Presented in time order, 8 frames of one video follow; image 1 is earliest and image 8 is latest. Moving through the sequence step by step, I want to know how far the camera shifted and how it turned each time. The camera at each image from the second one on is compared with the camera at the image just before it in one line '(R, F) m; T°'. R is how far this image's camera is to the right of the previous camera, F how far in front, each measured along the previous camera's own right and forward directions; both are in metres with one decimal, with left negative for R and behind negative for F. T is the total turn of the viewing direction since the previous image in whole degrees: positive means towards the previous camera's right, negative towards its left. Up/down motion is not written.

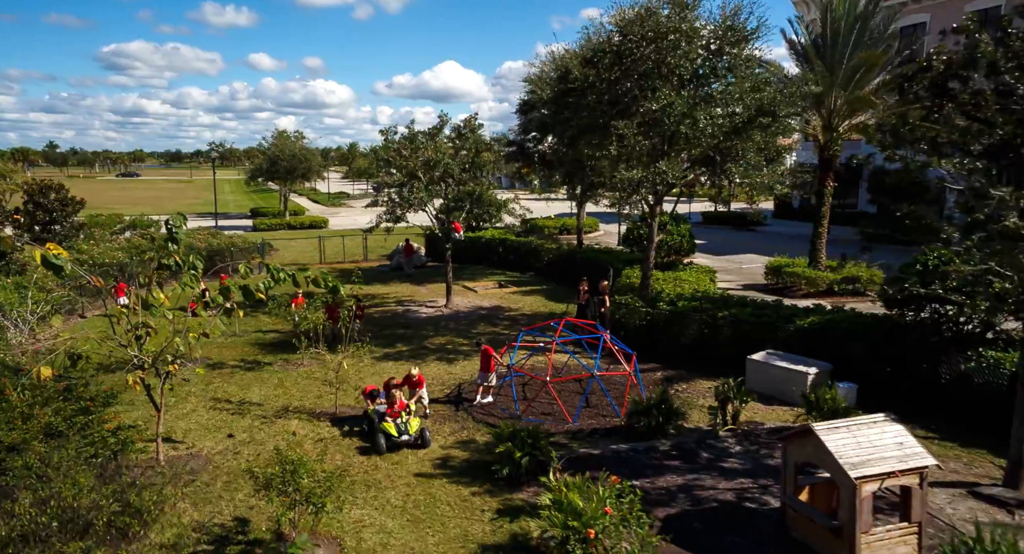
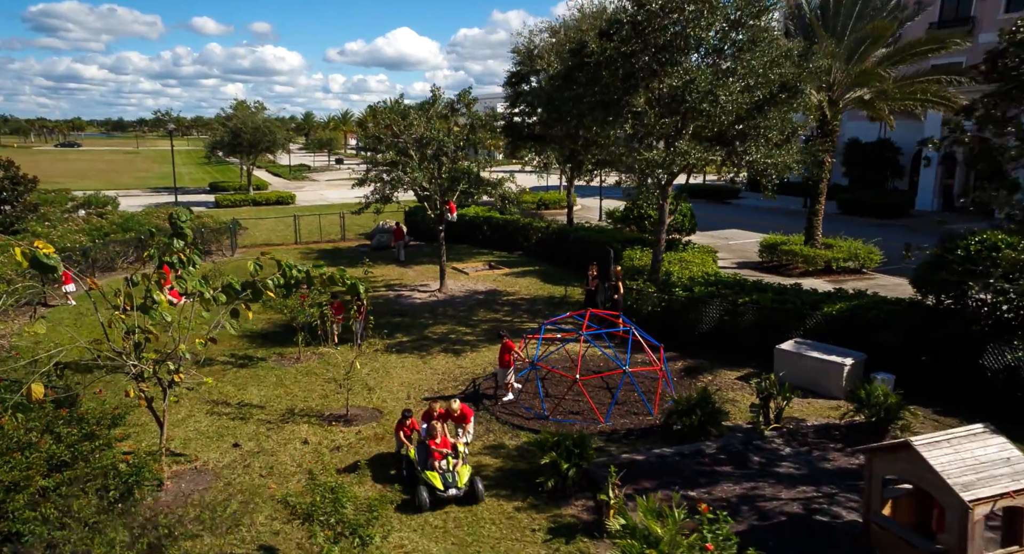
(-0.8, +0.7) m; +3°
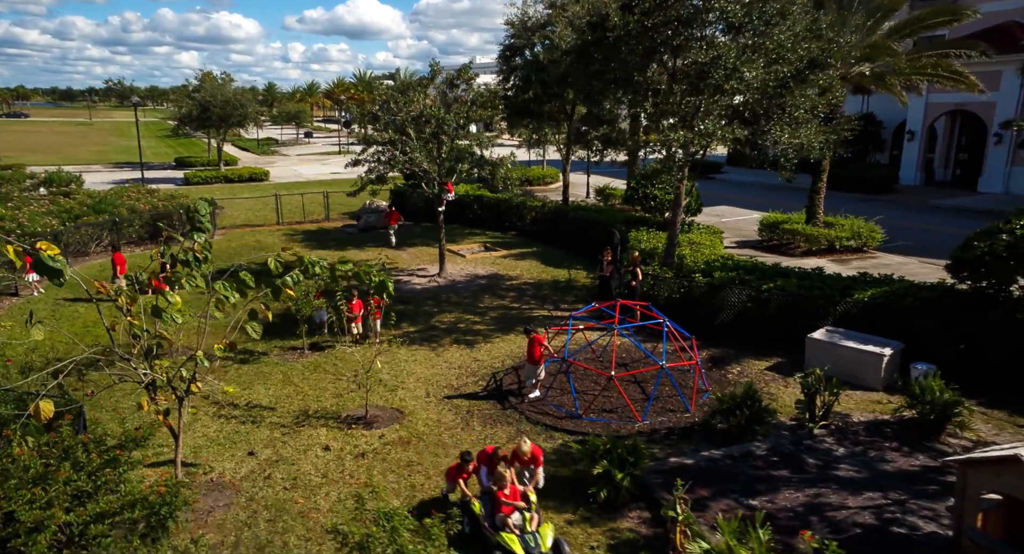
(-0.7, +0.6) m; +2°
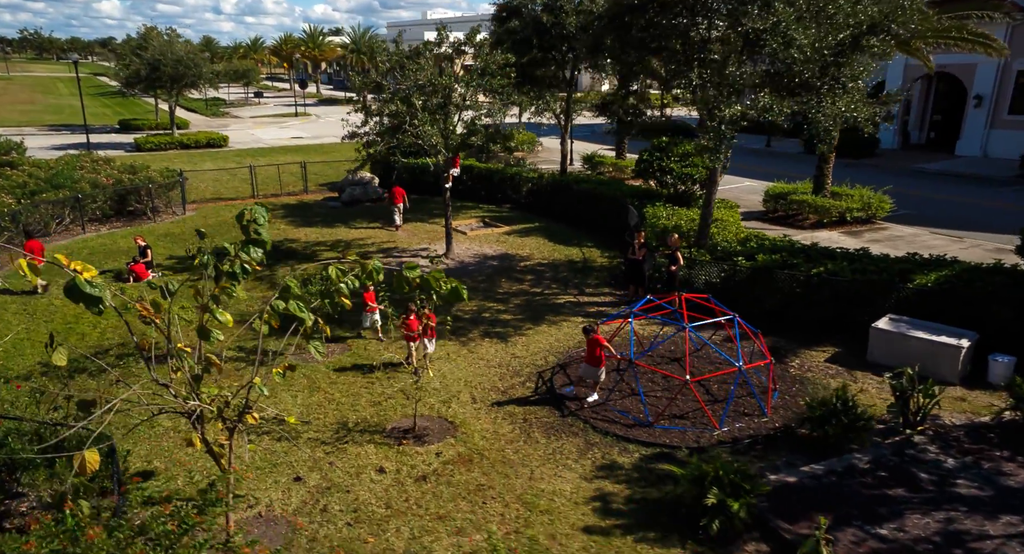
(-1.2, +0.9) m; +3°
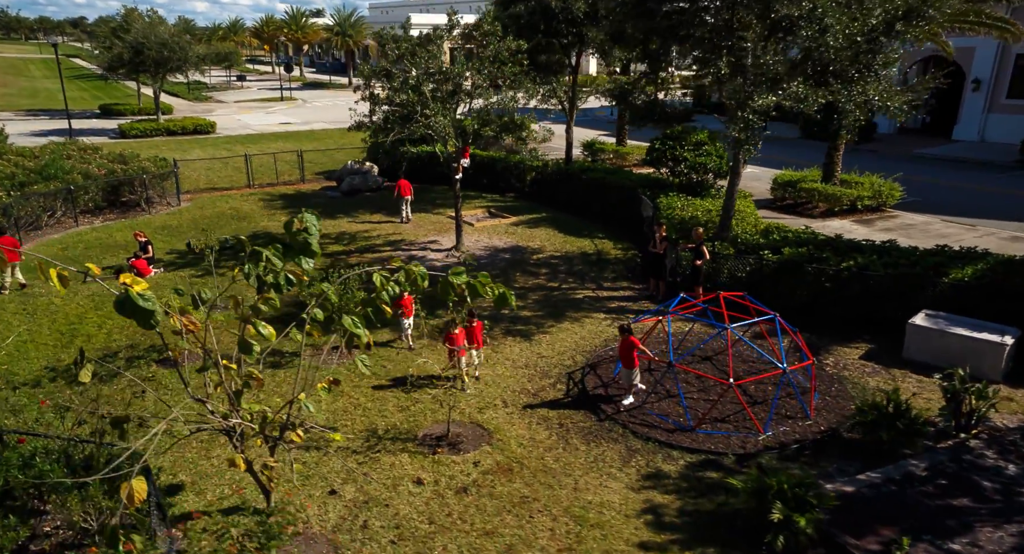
(-0.6, +0.3) m; +1°
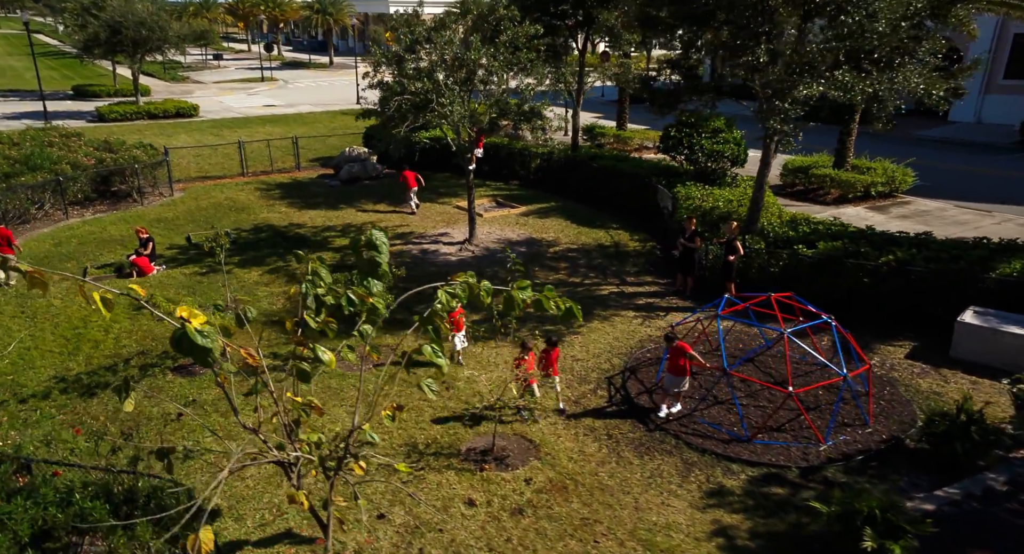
(-0.7, +0.4) m; +1°
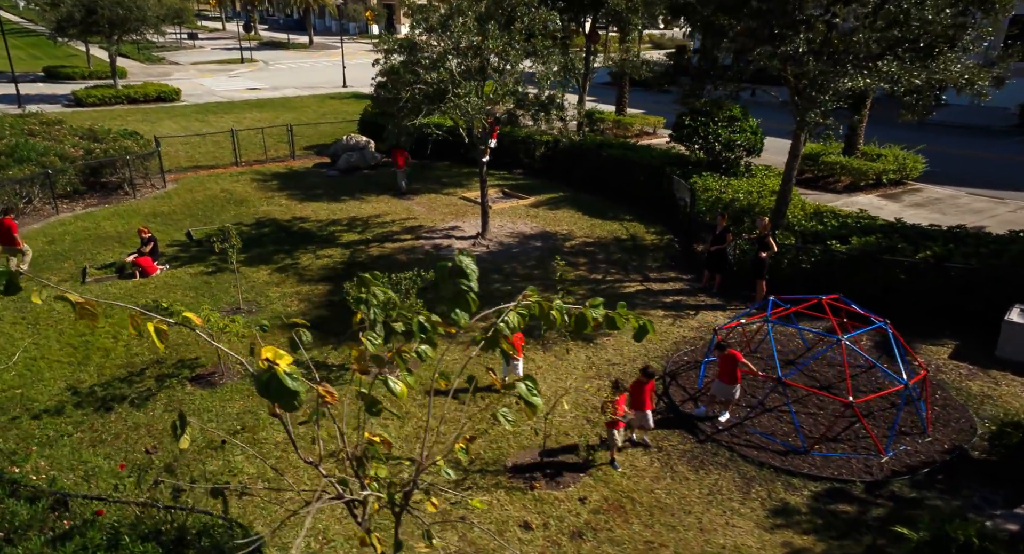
(-0.7, +0.4) m; +1°
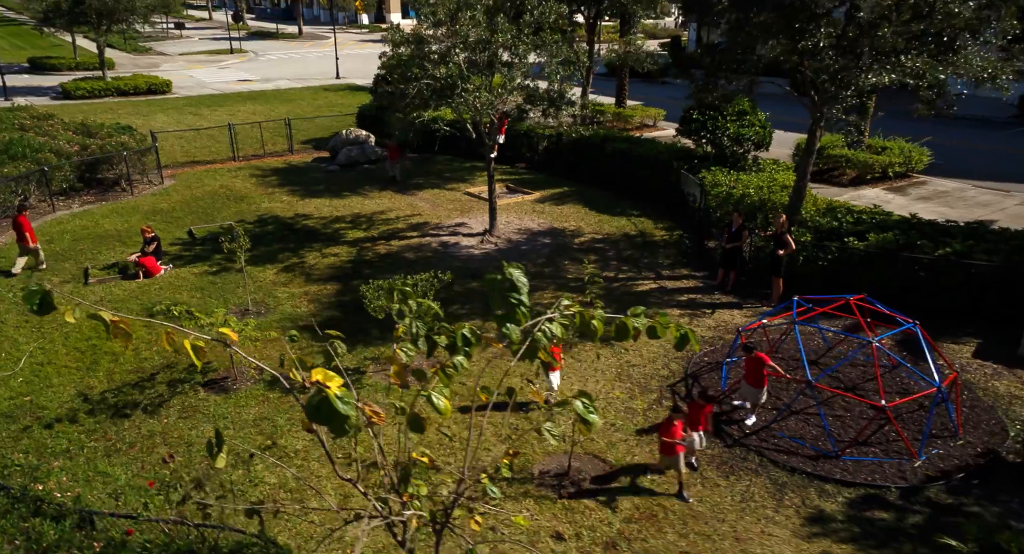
(-0.4, +0.2) m; +1°
